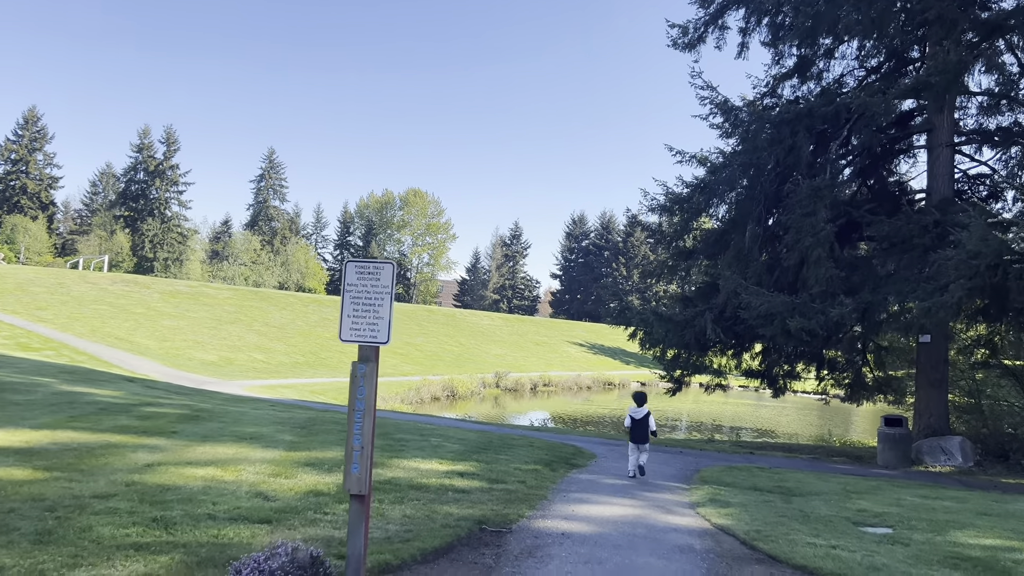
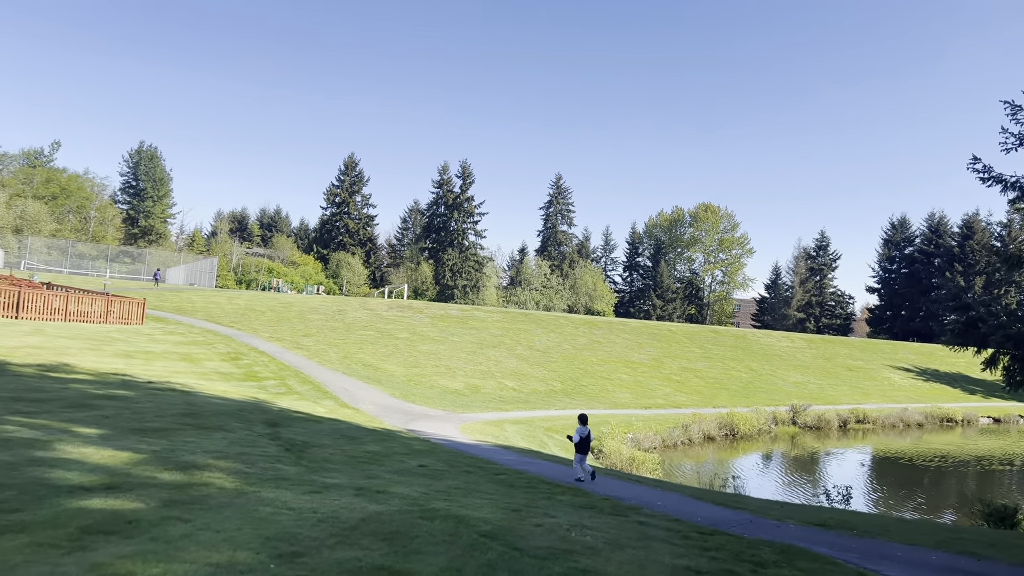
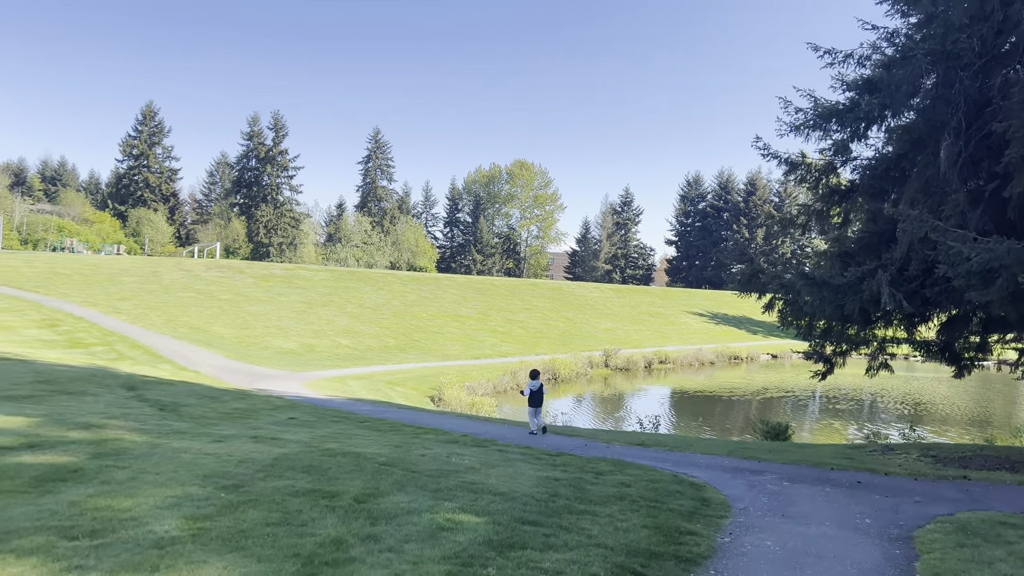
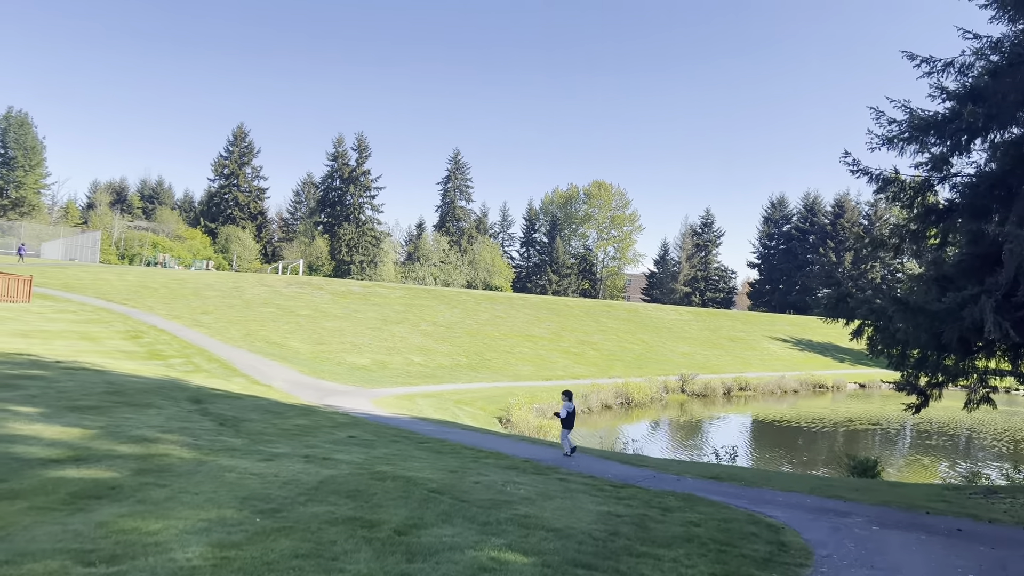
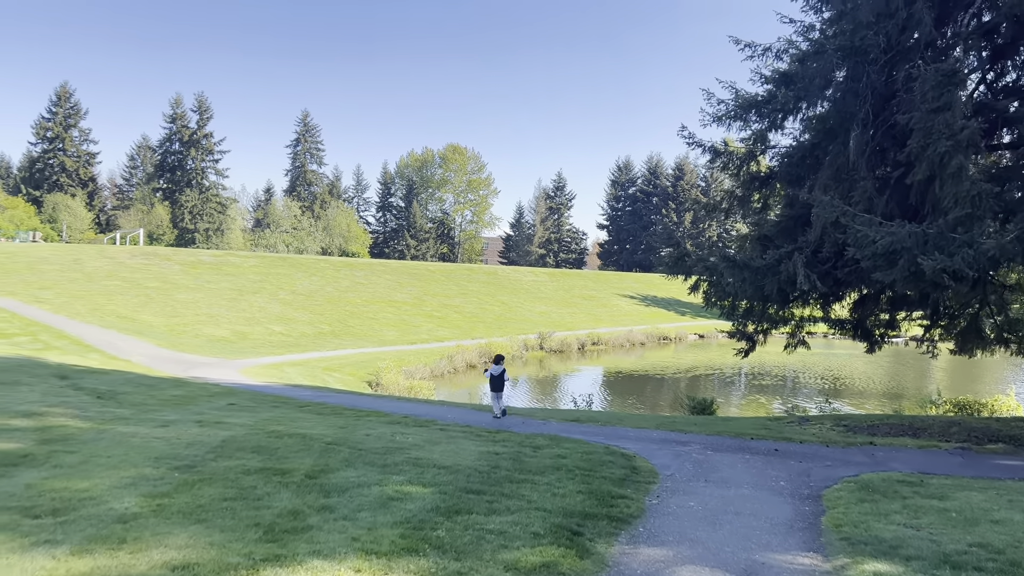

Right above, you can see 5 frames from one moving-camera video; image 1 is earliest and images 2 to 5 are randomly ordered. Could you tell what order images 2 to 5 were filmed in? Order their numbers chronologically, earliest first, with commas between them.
5, 3, 4, 2
